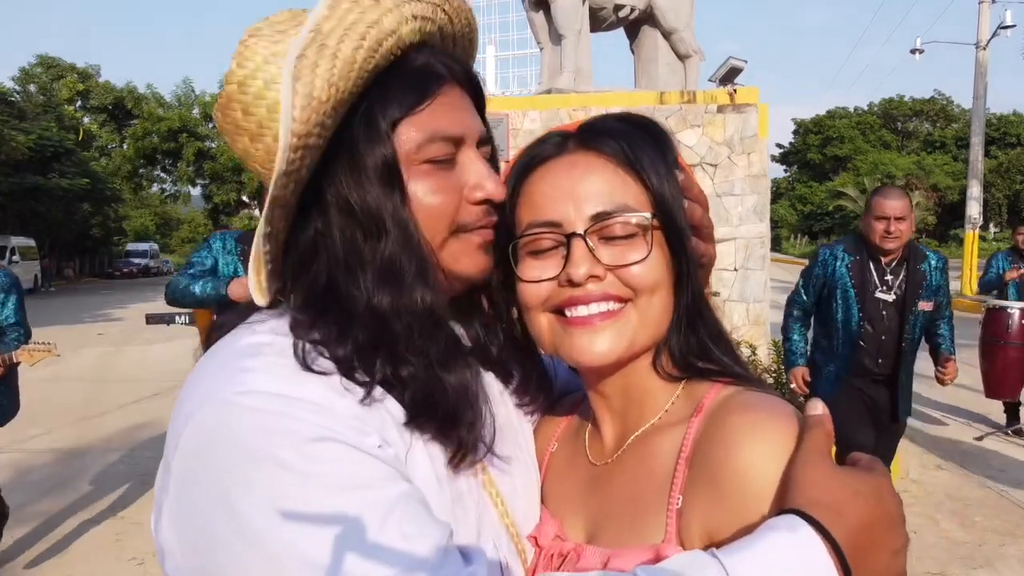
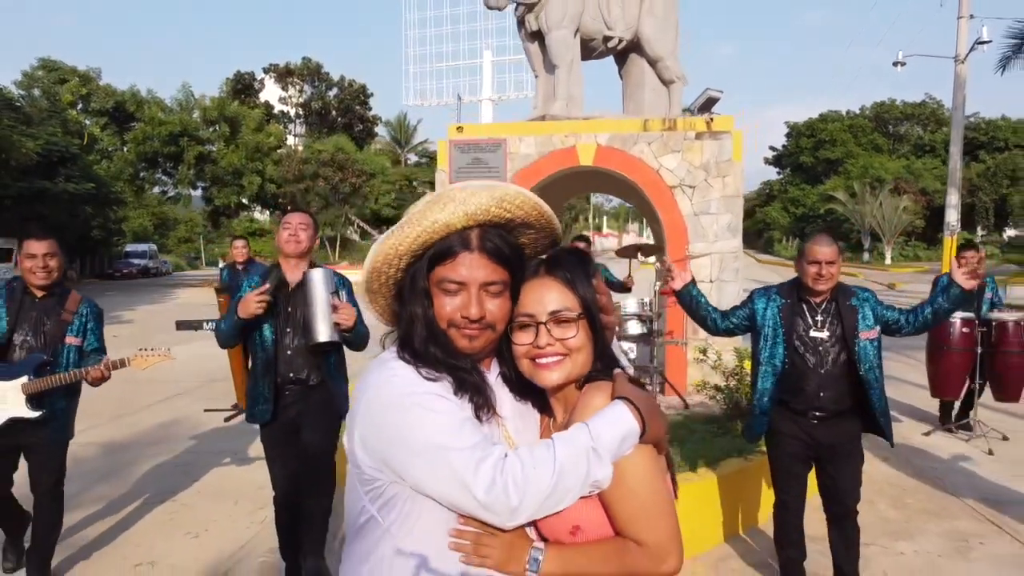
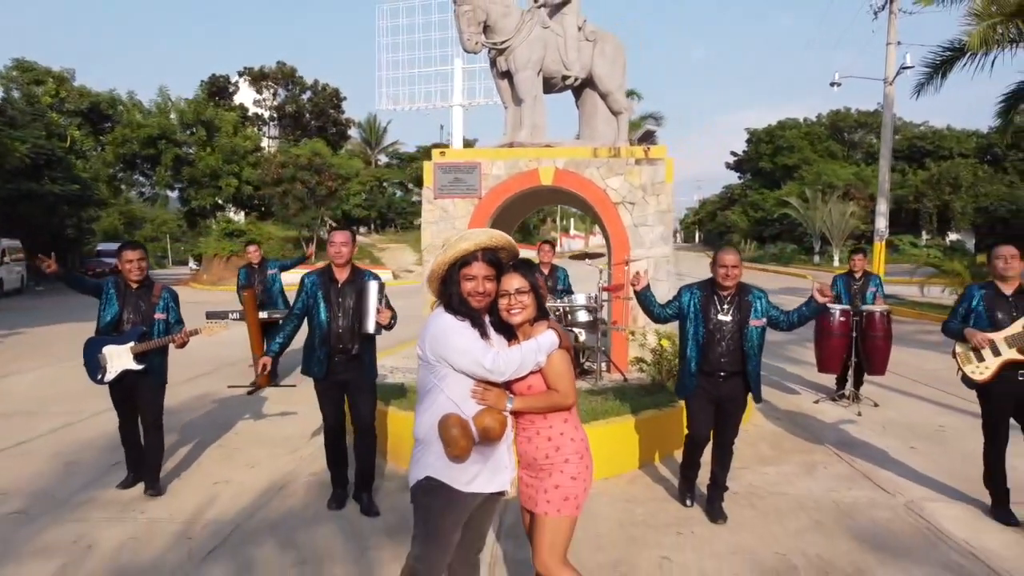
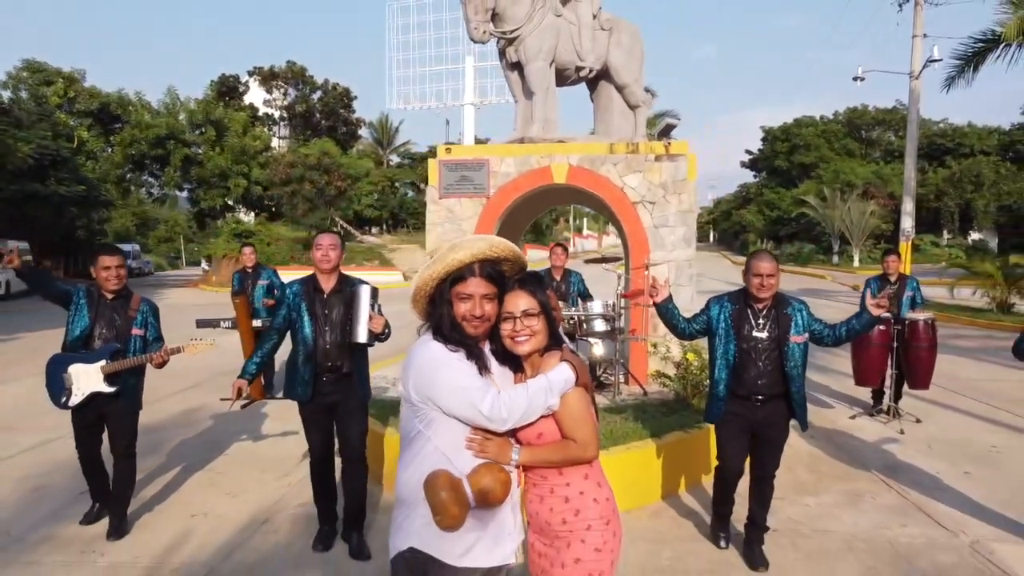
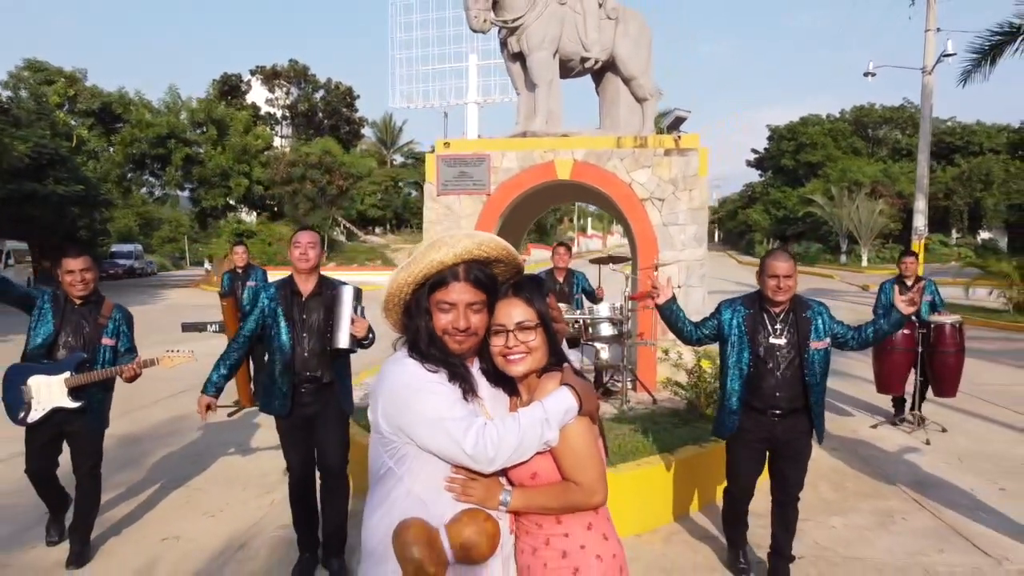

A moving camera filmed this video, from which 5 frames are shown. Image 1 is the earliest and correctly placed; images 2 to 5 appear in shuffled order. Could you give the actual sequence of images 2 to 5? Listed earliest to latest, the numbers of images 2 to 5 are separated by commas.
2, 5, 4, 3
